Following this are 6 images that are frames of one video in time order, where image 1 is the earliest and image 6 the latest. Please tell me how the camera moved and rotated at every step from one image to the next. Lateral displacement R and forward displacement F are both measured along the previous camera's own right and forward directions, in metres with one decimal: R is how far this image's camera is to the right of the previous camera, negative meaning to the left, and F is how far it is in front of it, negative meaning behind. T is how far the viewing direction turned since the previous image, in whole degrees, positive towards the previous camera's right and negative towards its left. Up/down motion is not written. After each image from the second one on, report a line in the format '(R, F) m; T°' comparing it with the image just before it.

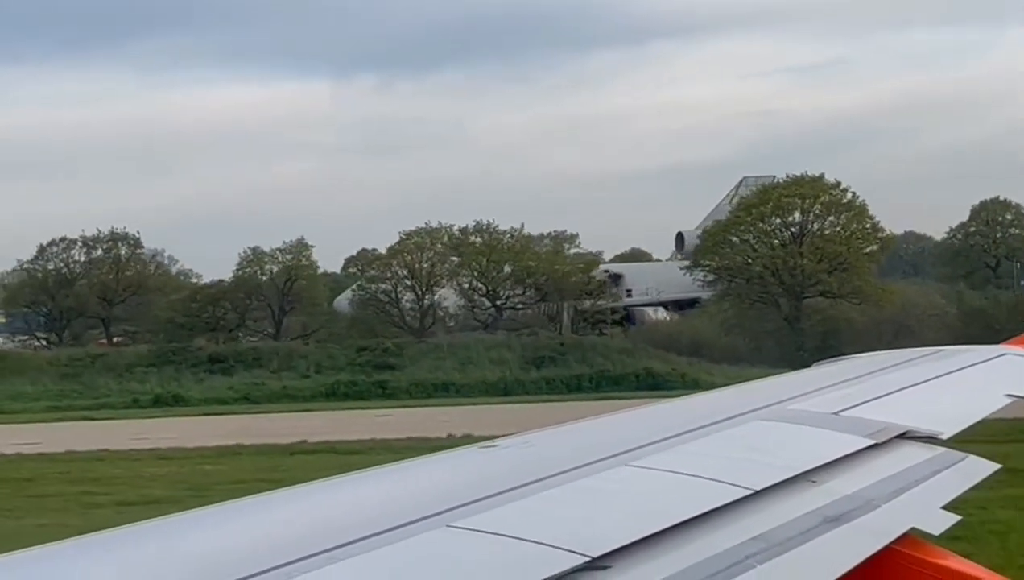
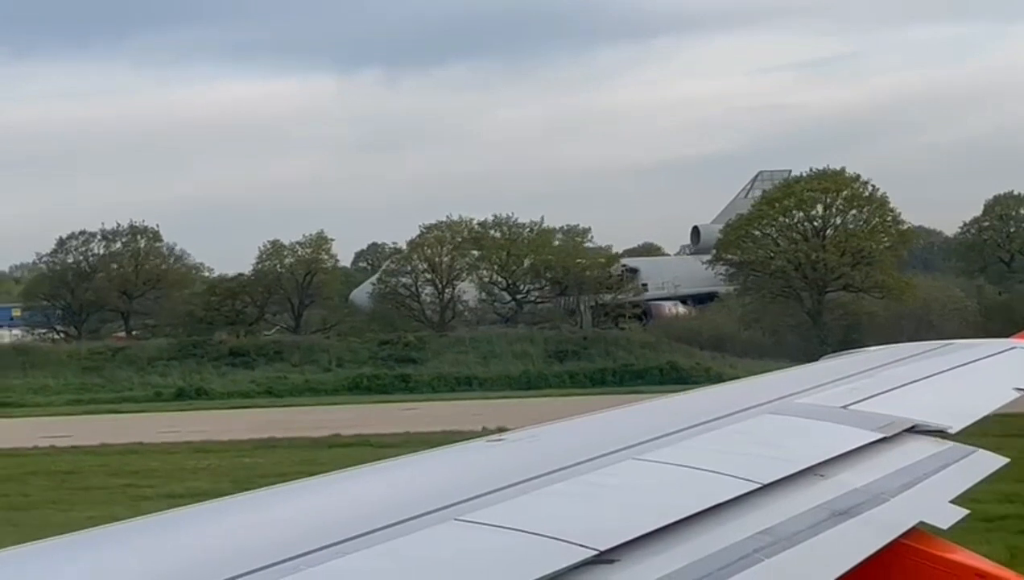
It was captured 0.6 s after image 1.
(-0.3, 0.0) m; -1°
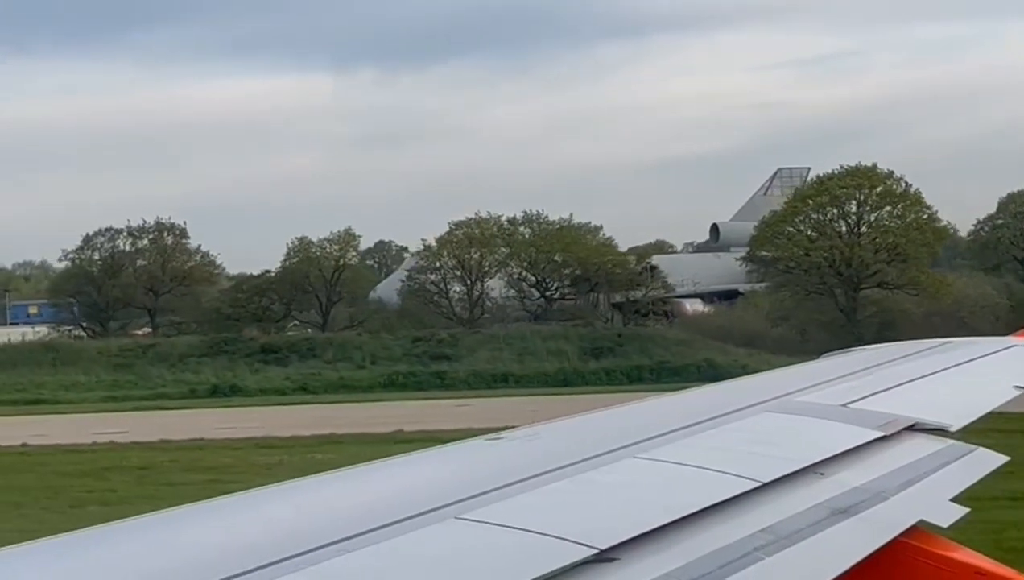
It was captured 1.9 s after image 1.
(-0.7, +0.1) m; 0°
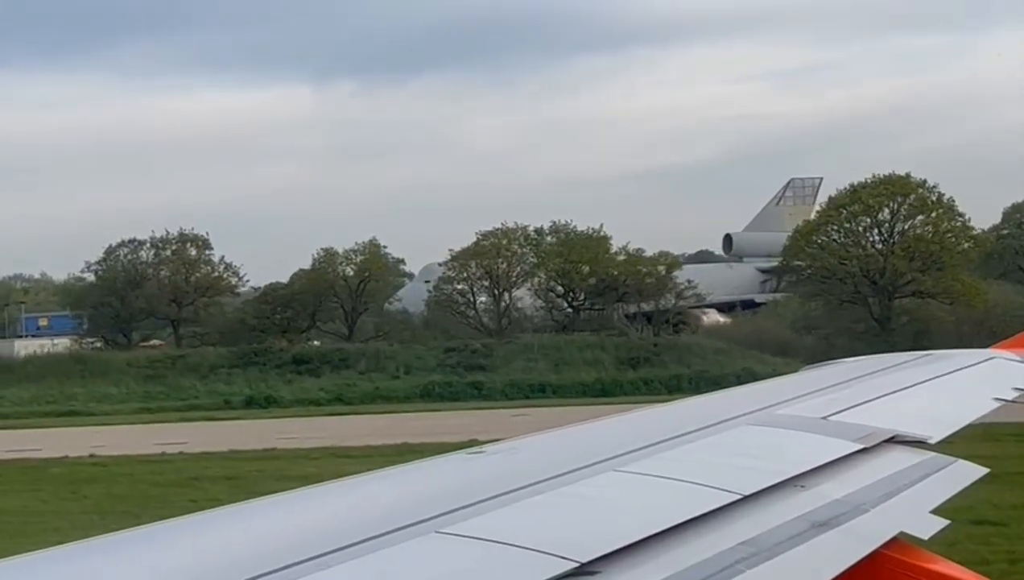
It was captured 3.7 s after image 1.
(-0.9, +0.1) m; 0°
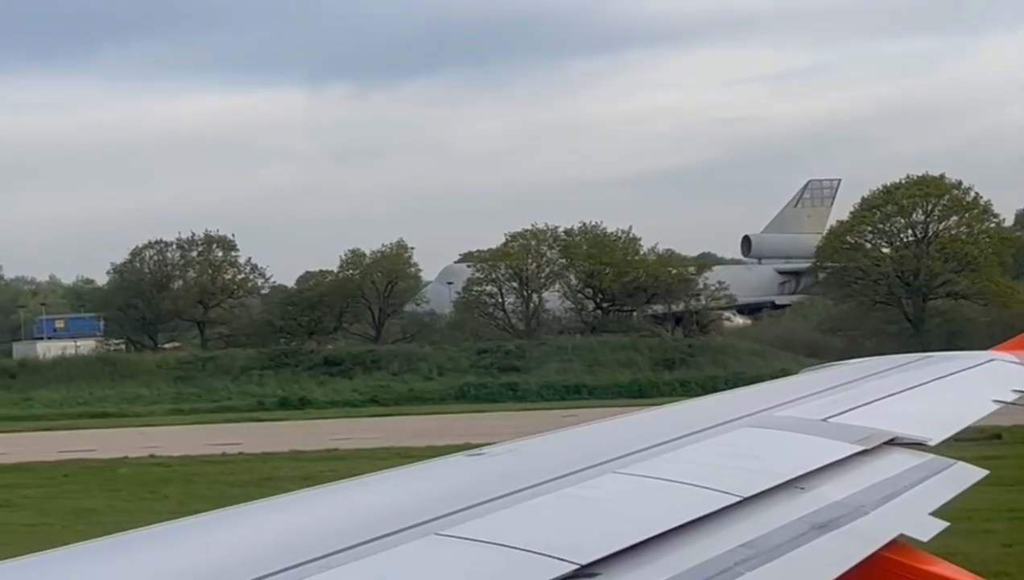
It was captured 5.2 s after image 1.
(-0.7, 0.0) m; 0°
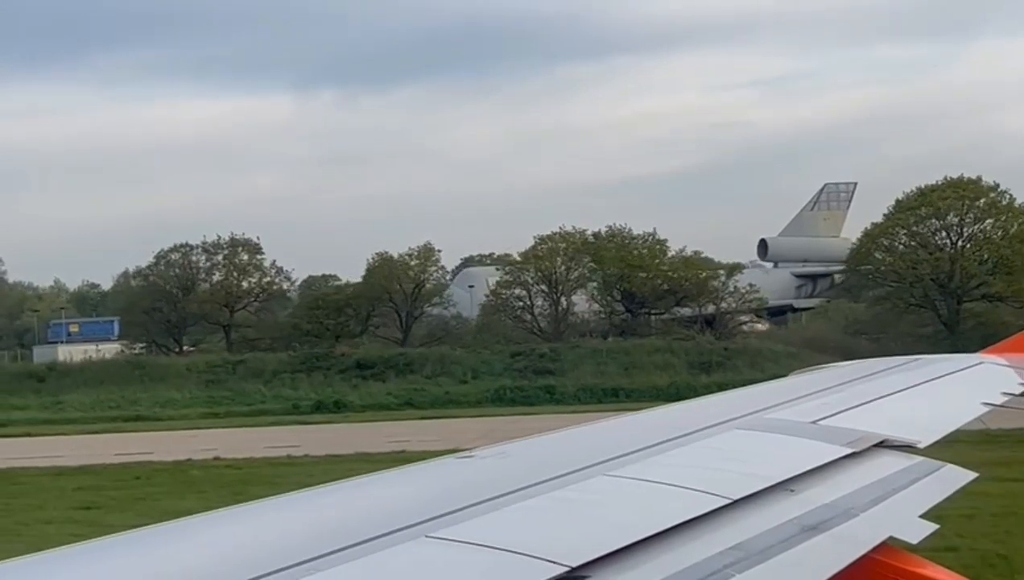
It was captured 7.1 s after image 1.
(-0.9, +0.1) m; 0°
